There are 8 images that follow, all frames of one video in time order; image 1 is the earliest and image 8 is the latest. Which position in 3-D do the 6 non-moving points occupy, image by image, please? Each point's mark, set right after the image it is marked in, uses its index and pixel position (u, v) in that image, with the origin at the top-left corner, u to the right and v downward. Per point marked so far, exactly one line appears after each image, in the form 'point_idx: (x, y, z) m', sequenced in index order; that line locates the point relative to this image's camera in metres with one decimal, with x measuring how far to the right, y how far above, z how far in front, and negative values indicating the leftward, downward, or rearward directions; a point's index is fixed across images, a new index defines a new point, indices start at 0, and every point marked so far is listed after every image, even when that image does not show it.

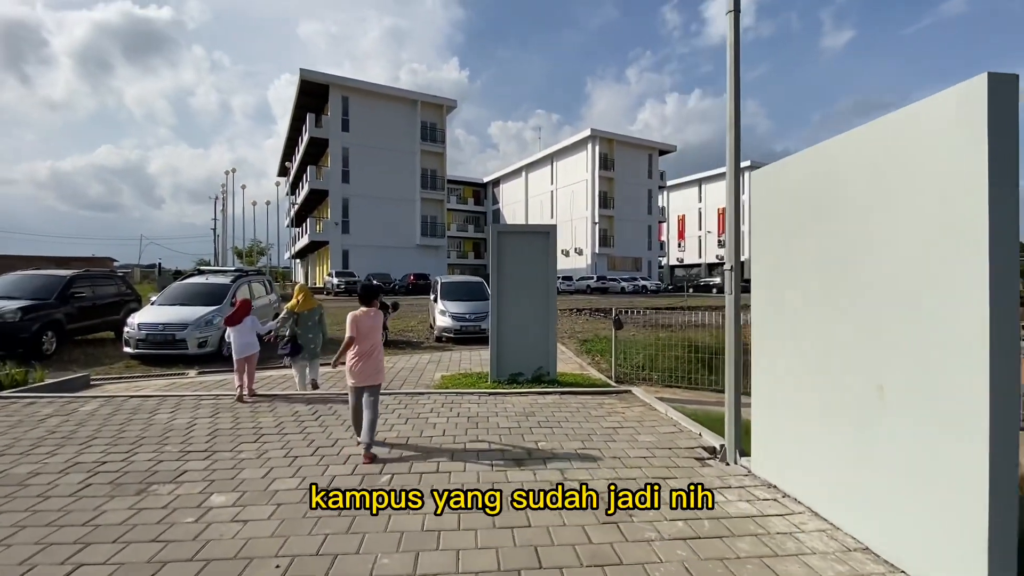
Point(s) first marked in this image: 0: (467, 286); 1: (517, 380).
0: (-1.5, 0.0, +15.5) m
1: (+0.1, -1.6, +8.4) m
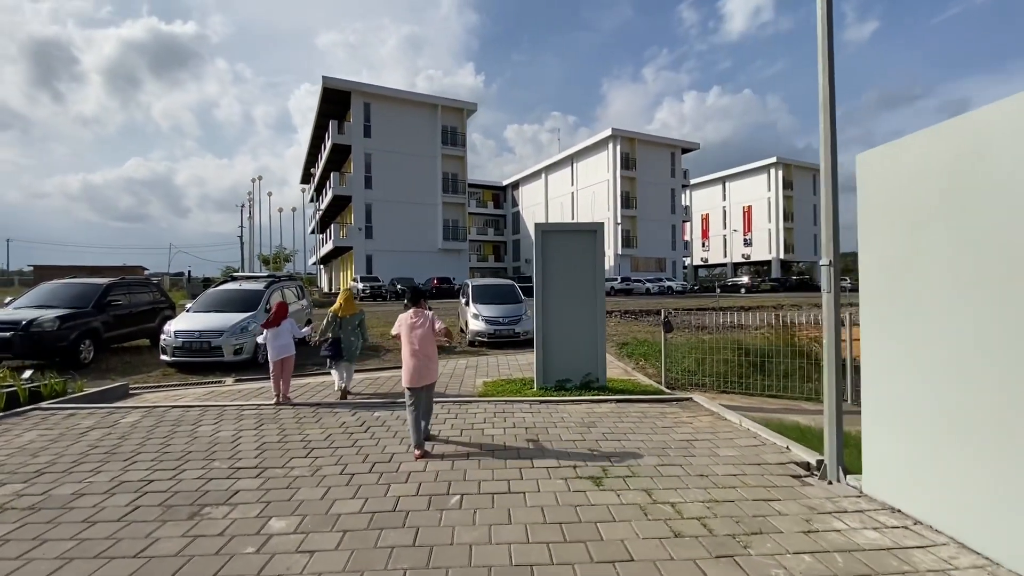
0: (-0.5, -0.1, +15.1) m
1: (+0.9, -1.6, +8.0) m
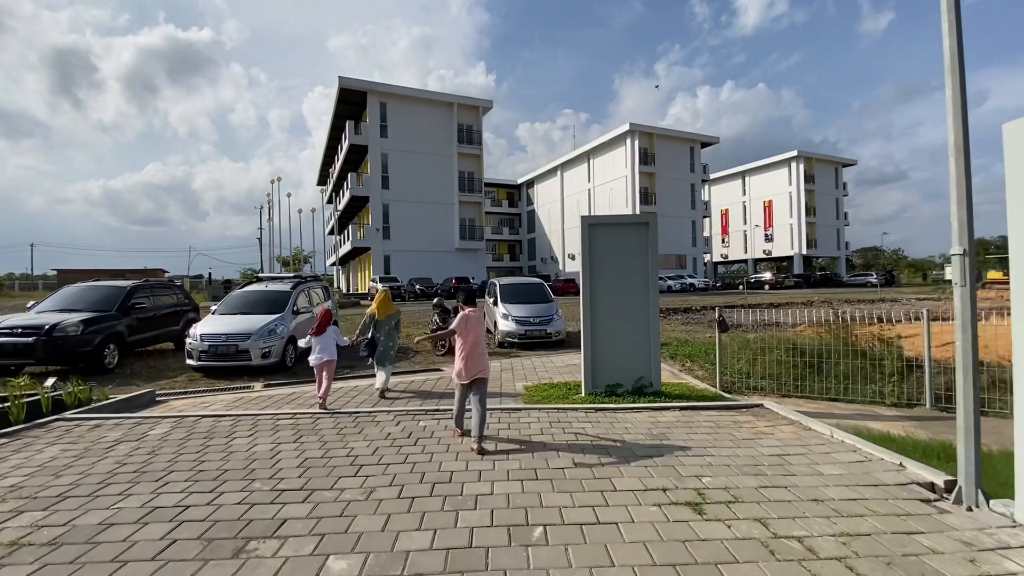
0: (+0.4, 0.0, +14.6) m
1: (+1.6, -1.6, +7.4) m
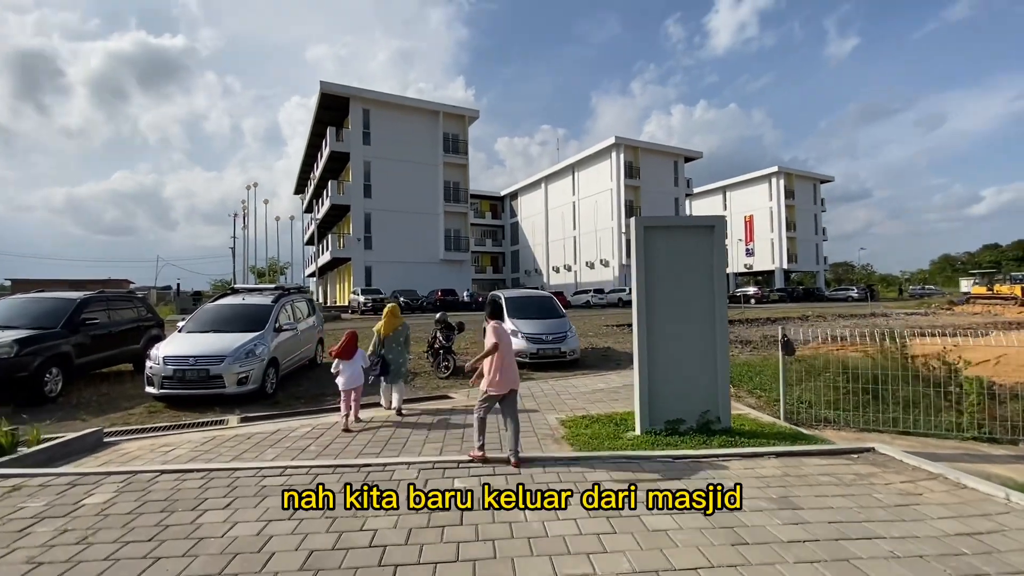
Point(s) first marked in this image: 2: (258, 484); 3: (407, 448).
0: (+0.6, -0.4, +13.3) m
1: (+2.1, -1.8, +6.1) m
2: (-2.3, -1.8, +4.5) m
3: (-1.3, -1.9, +6.0) m
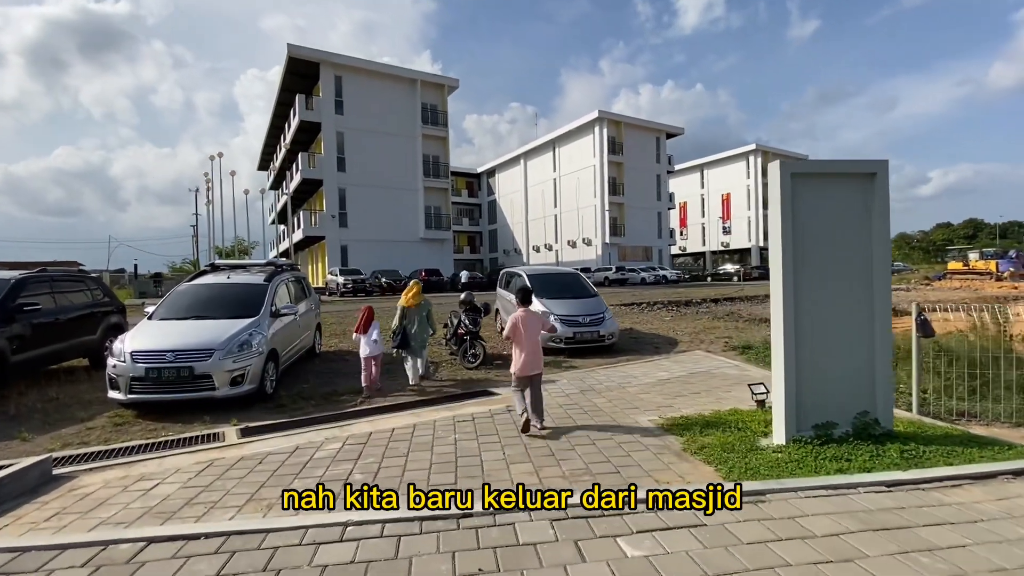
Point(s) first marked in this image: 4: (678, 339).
0: (+1.2, +0.2, +11.7) m
1: (+3.1, -1.4, +4.8) m
2: (-1.2, -1.5, +2.8) m
3: (-0.2, -1.6, +4.5) m
4: (+4.1, -1.3, +12.3) m
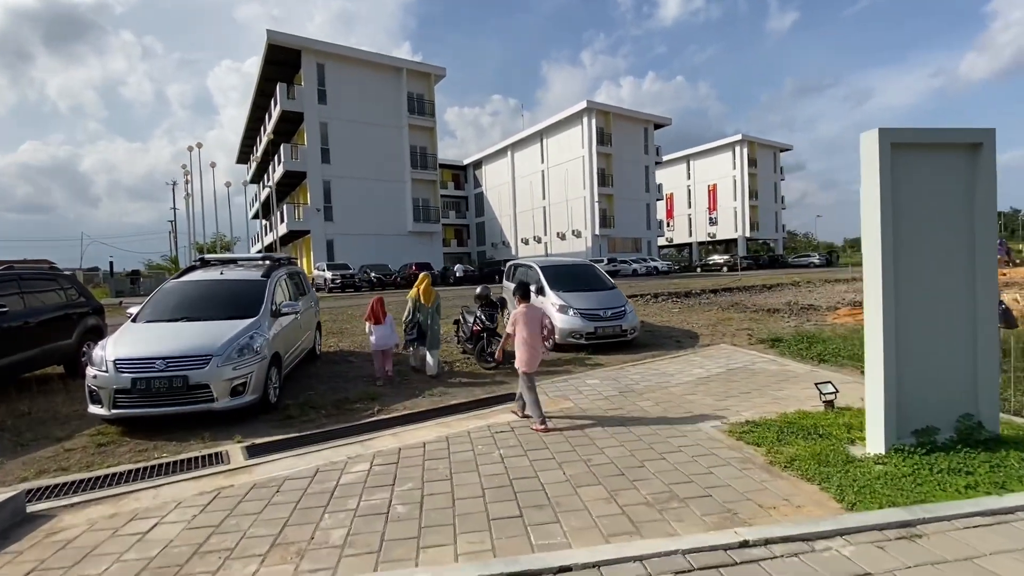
0: (+1.4, +0.4, +11.1) m
1: (+3.6, -1.3, +4.2) m
2: (-0.6, -1.5, +2.1) m
3: (+0.3, -1.6, +3.8) m
4: (+4.4, -1.0, +11.7) m
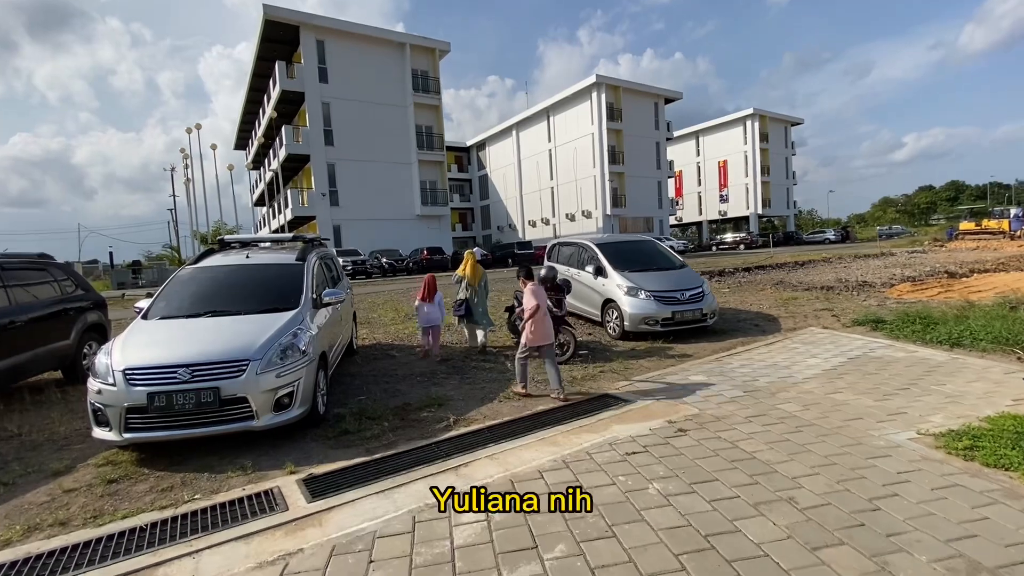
0: (+2.5, +0.8, +9.8) m
1: (+4.7, -1.1, +2.9) m
2: (+0.5, -1.4, +0.9) m
3: (+1.4, -1.4, +2.6) m
4: (+5.5, -0.5, +10.5) m
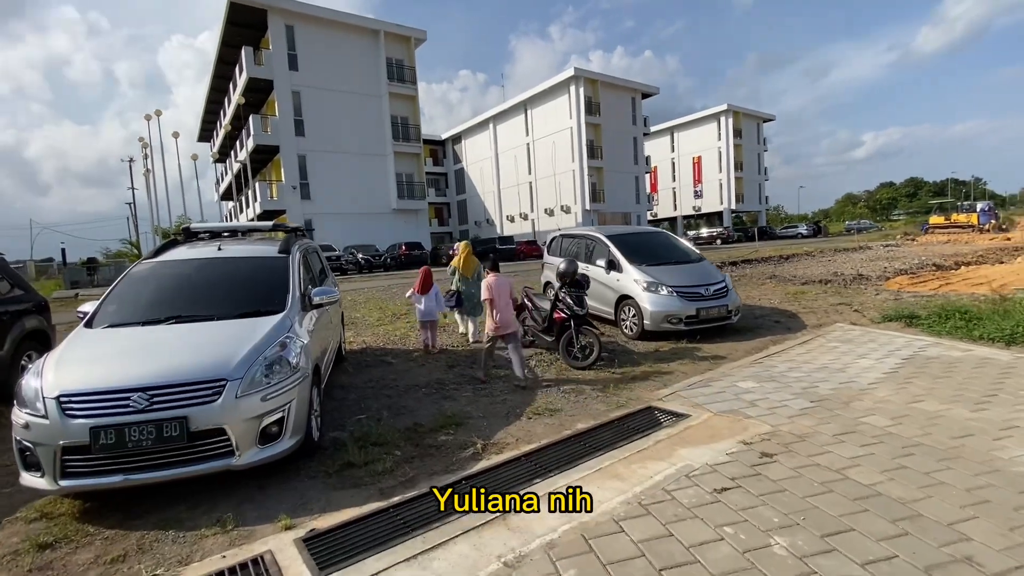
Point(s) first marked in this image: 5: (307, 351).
0: (+2.6, +0.9, +9.0) m
1: (+5.1, -1.0, +2.3) m
2: (+1.1, -1.4, +0.1) m
3: (+1.8, -1.4, +1.8) m
4: (+5.5, -0.4, +9.9) m
5: (-1.7, -0.5, +4.1) m
